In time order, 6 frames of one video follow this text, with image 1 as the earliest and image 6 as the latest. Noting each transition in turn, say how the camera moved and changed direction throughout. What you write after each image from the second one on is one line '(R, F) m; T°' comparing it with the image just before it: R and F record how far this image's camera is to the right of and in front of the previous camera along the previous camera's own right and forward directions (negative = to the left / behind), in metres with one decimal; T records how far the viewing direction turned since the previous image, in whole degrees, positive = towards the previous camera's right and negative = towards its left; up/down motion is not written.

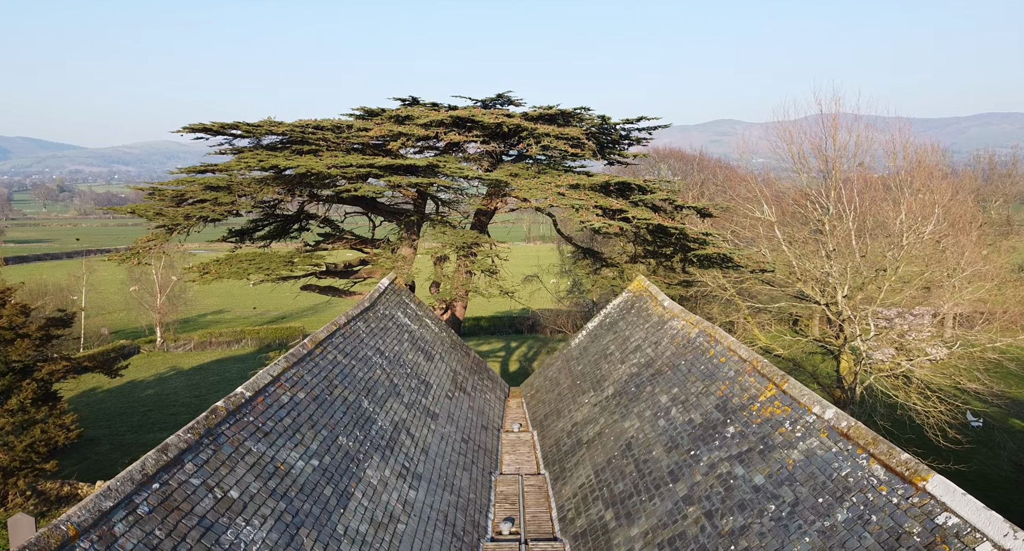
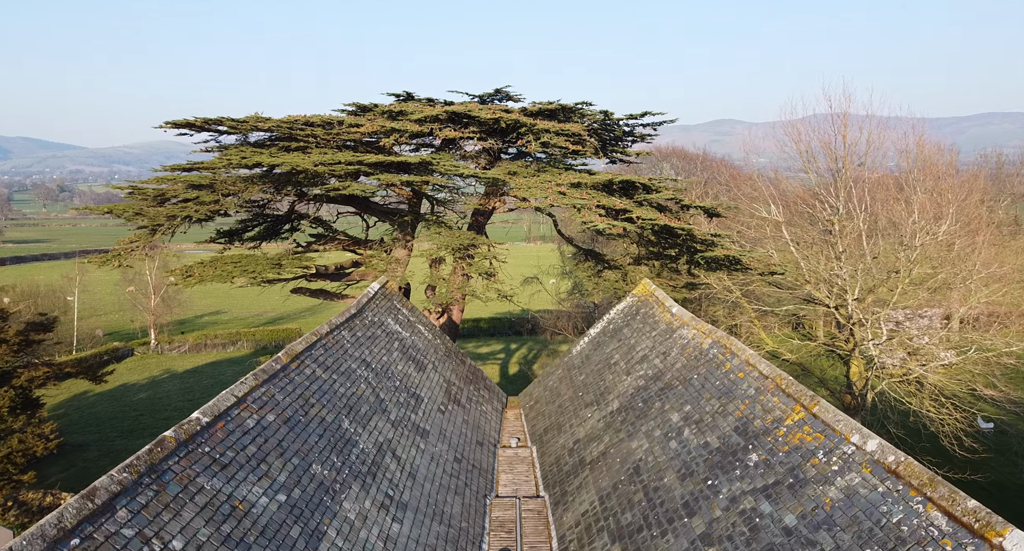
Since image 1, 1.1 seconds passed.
(+0.1, +0.9) m; 0°
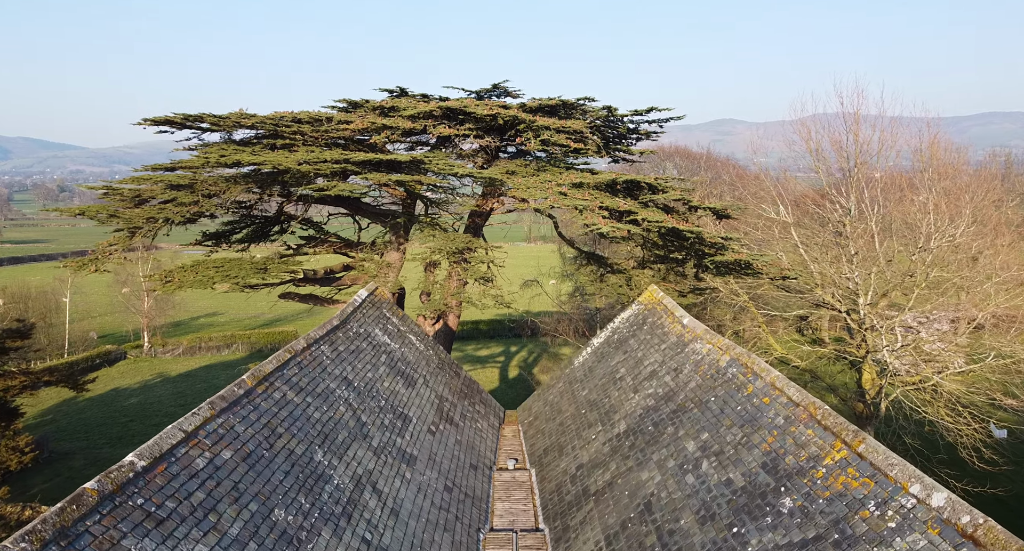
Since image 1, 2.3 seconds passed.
(+0.1, +1.0) m; 0°
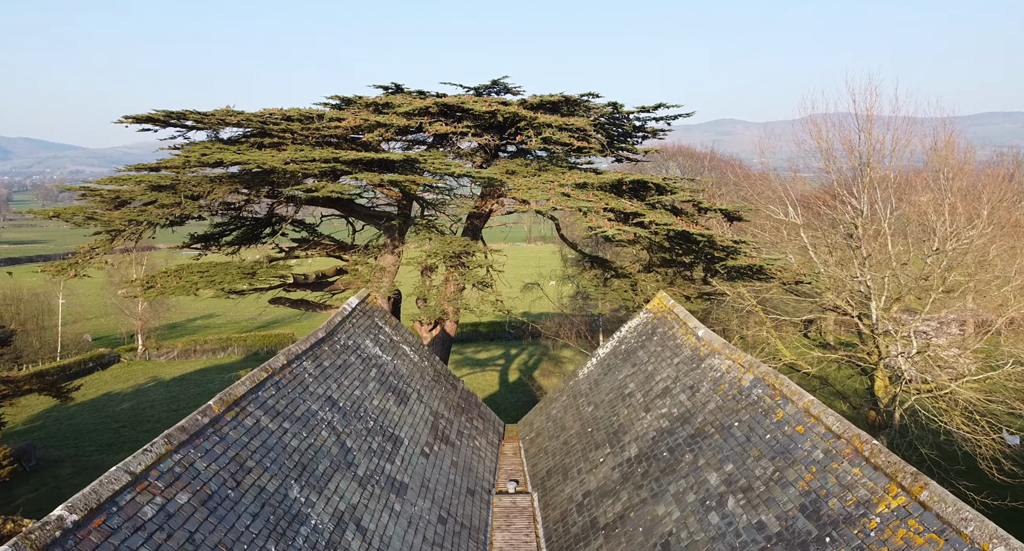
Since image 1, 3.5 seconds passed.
(0.0, +0.9) m; 0°
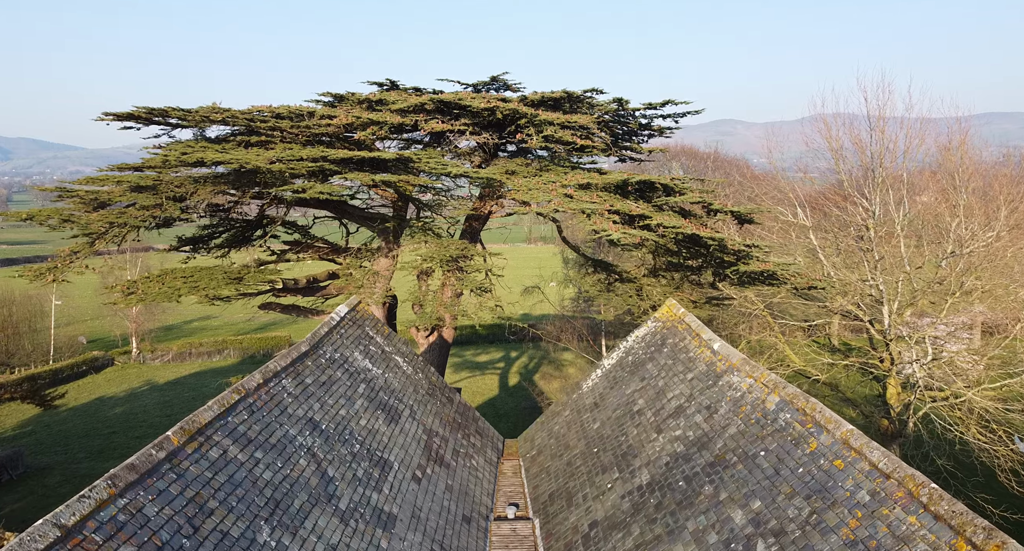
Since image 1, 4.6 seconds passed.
(0.0, +0.8) m; 0°
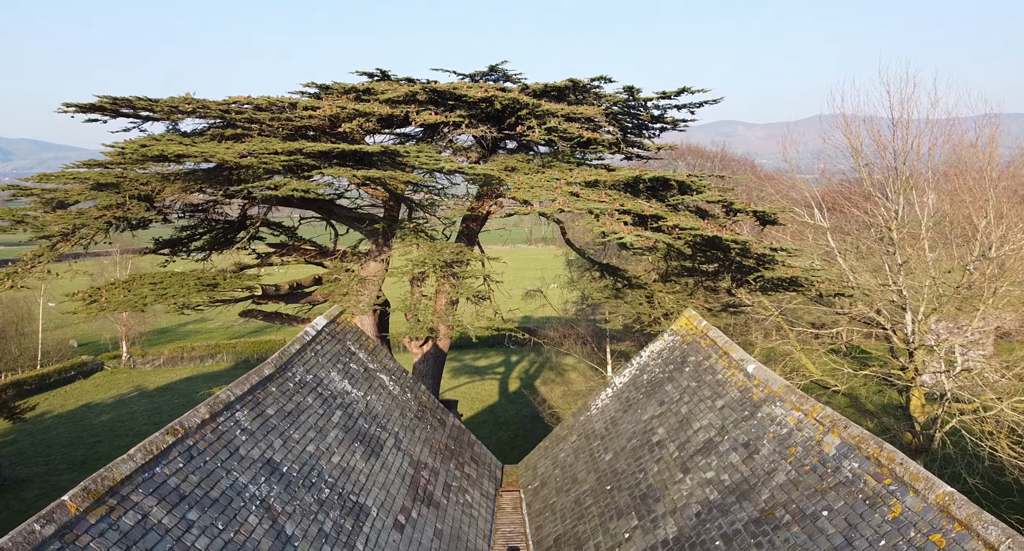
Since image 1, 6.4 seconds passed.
(0.0, +1.4) m; 0°
